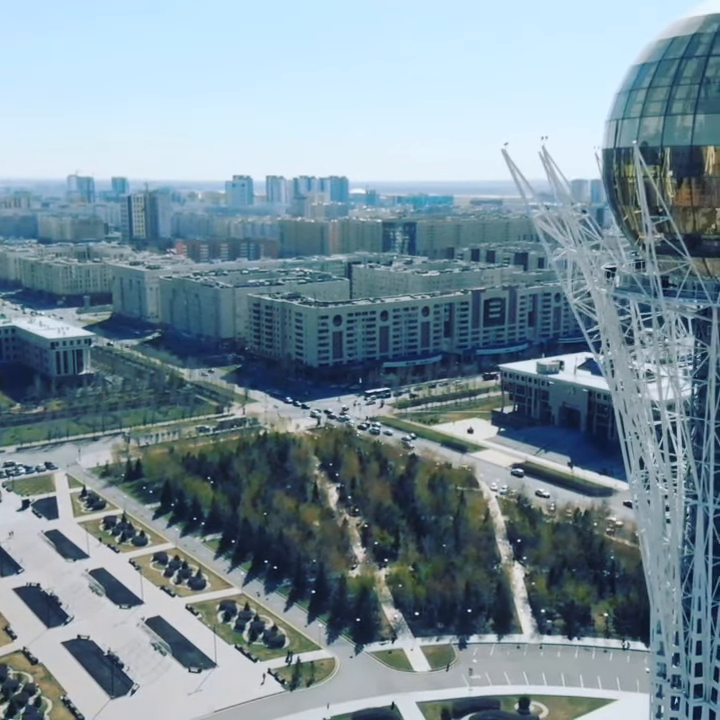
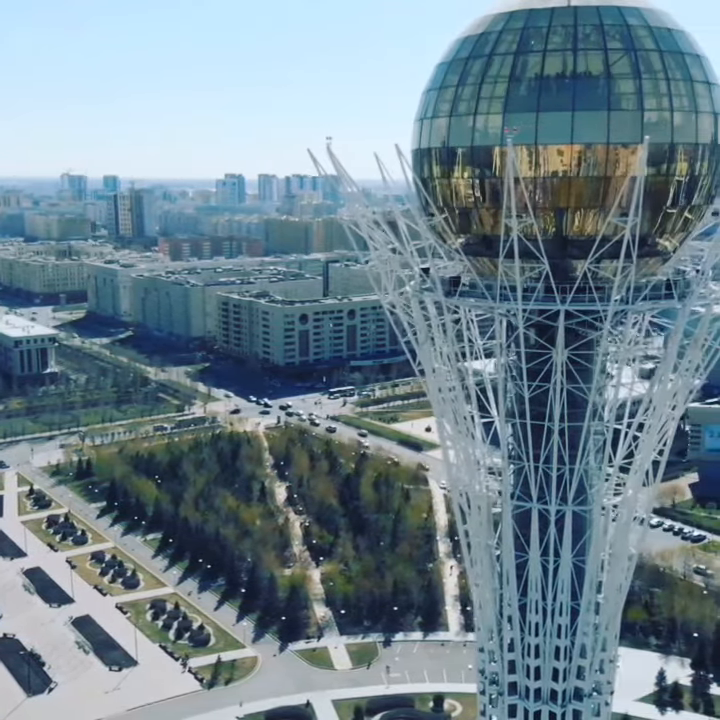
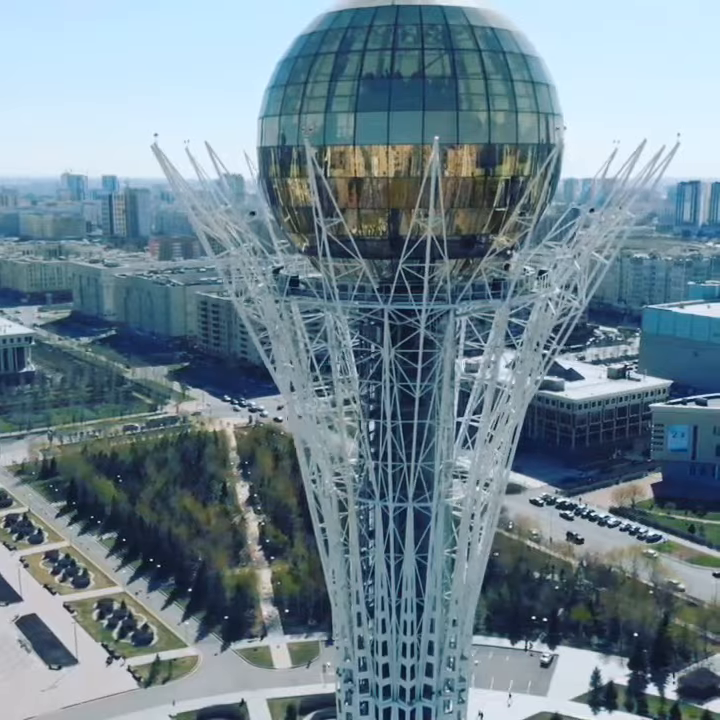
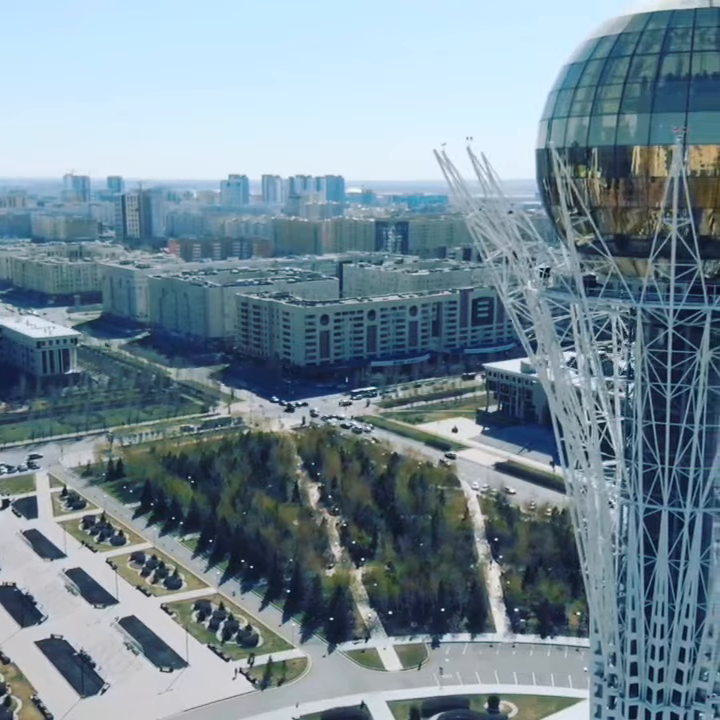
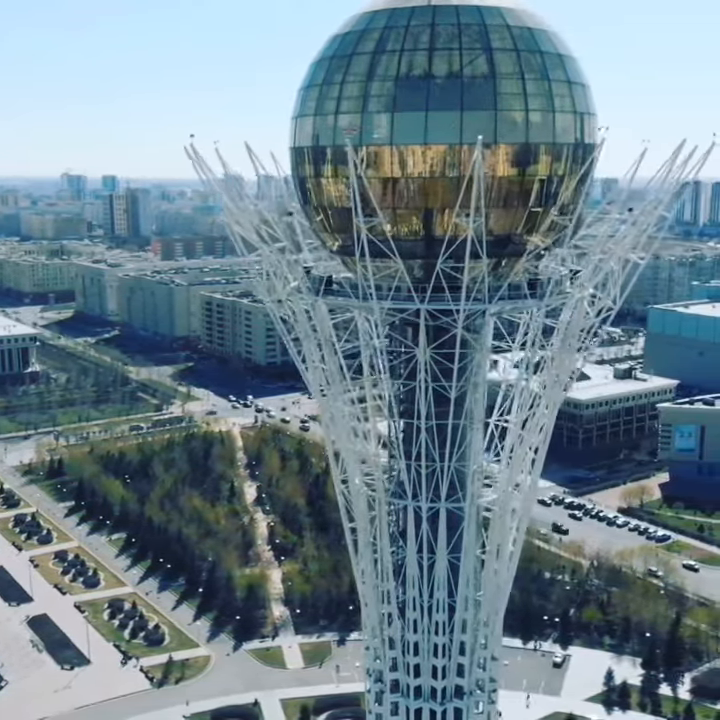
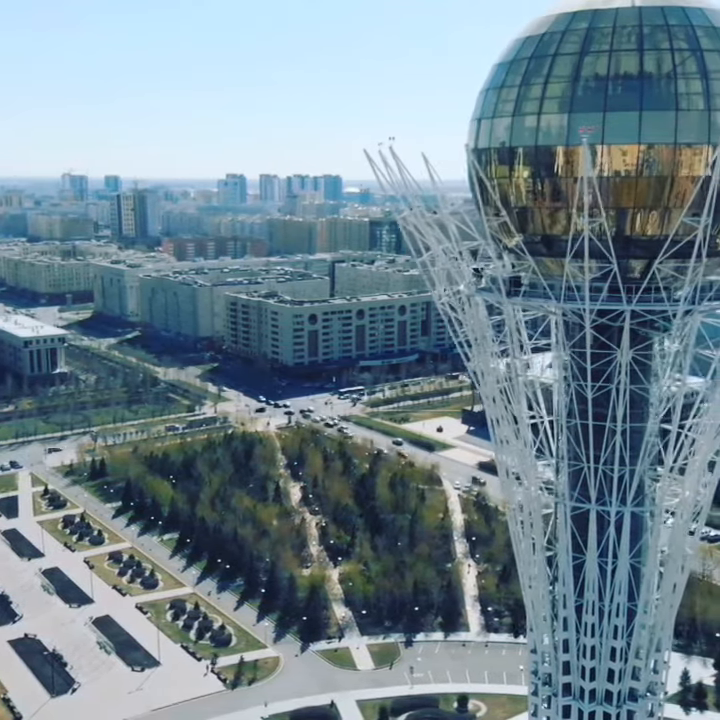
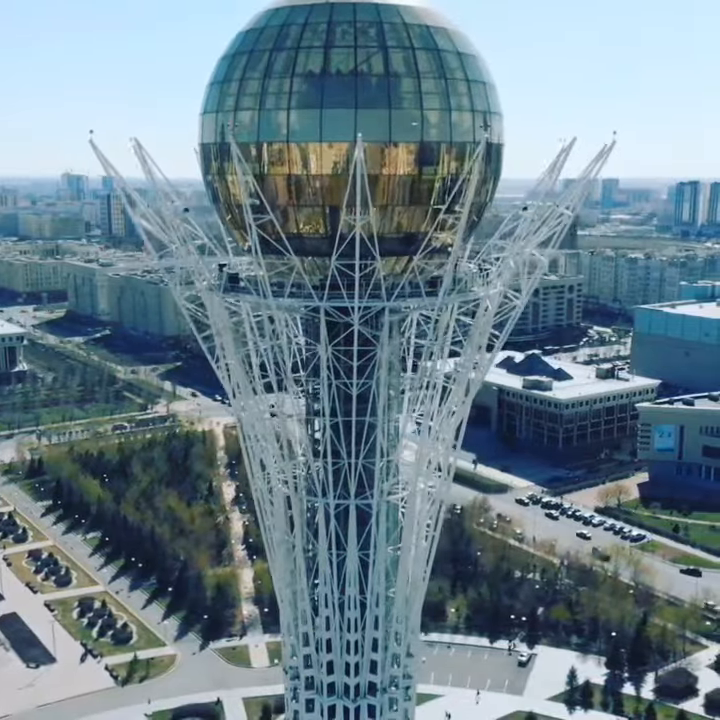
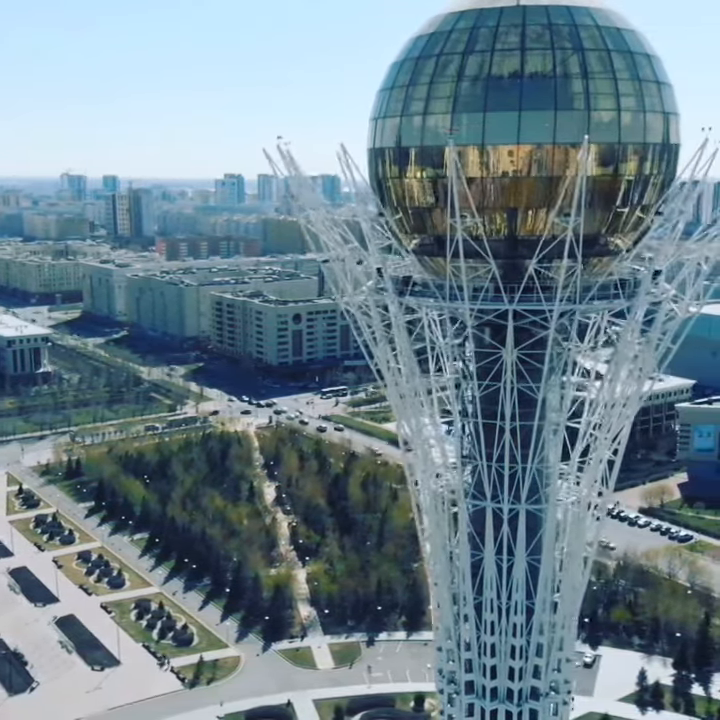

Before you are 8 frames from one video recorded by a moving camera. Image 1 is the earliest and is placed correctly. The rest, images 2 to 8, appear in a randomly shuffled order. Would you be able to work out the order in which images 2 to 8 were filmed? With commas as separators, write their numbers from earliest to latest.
4, 6, 2, 8, 5, 3, 7
